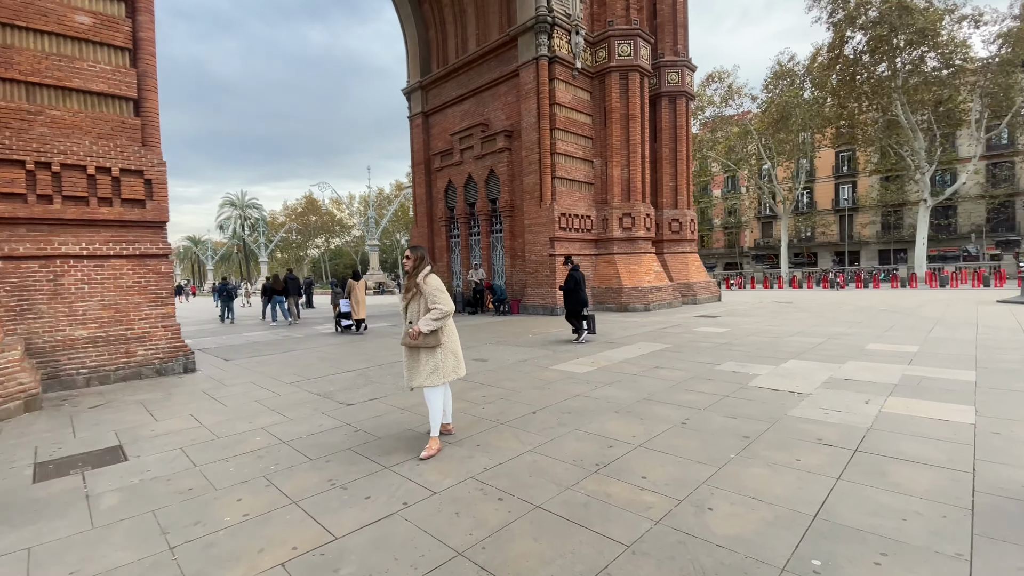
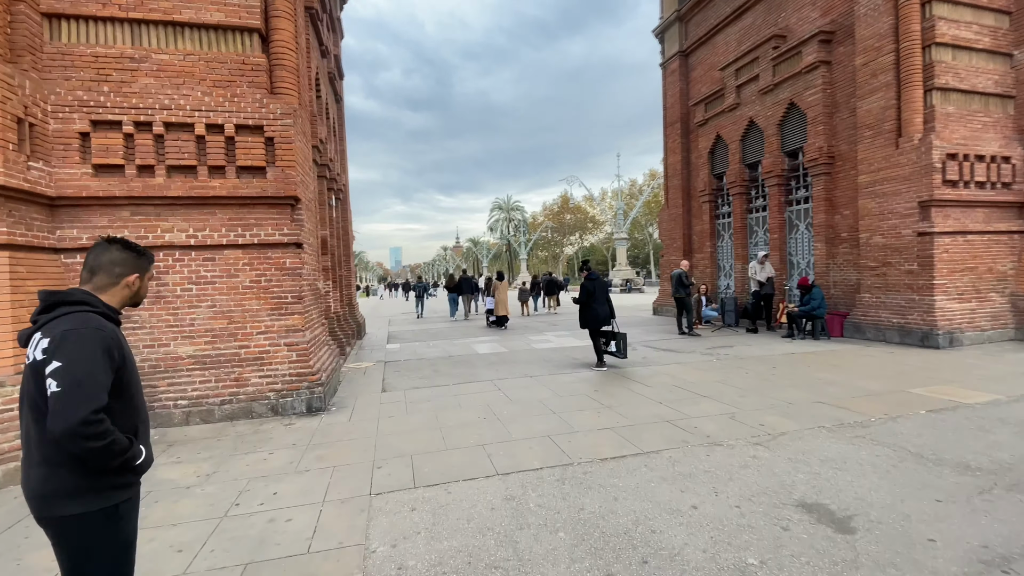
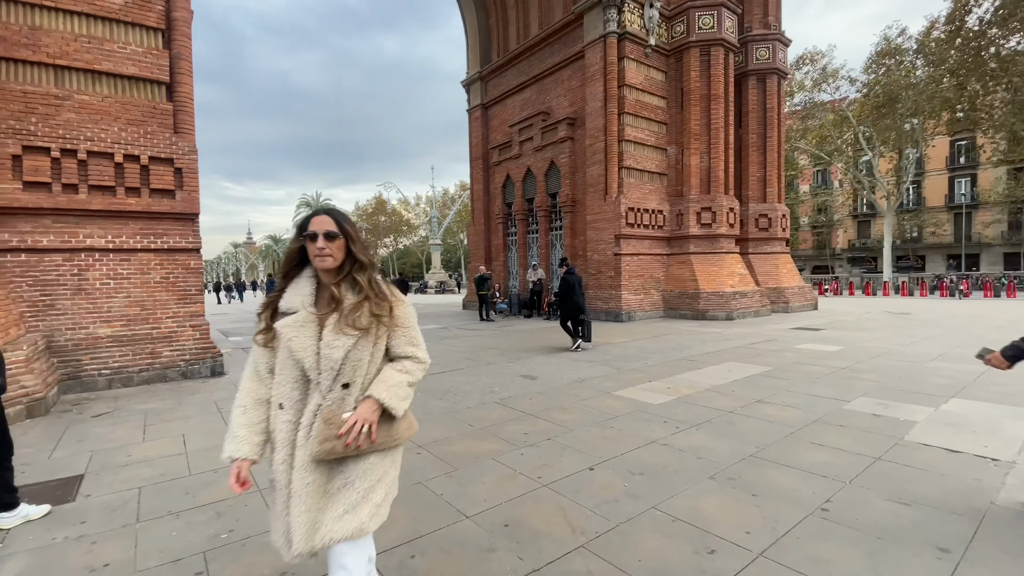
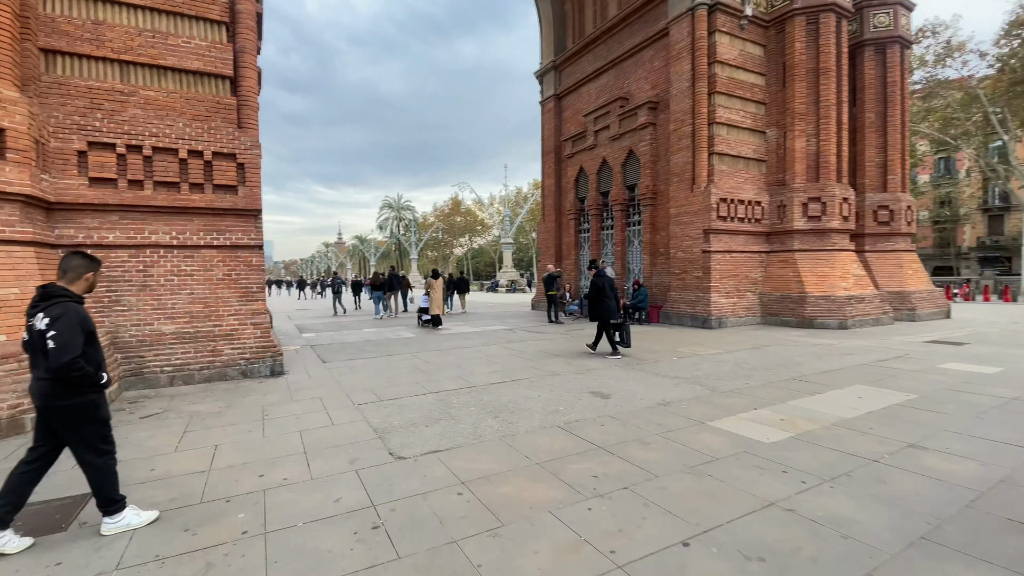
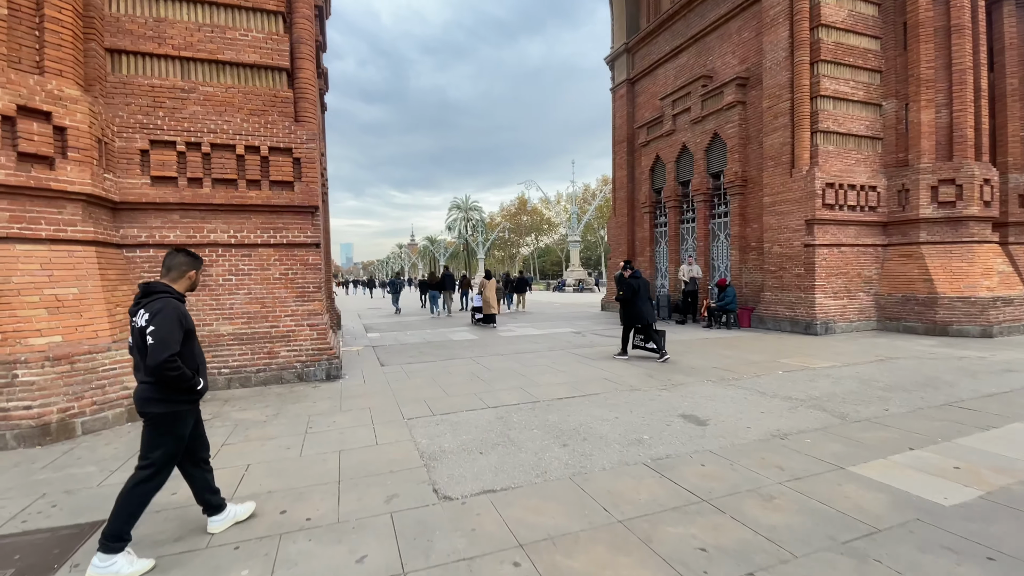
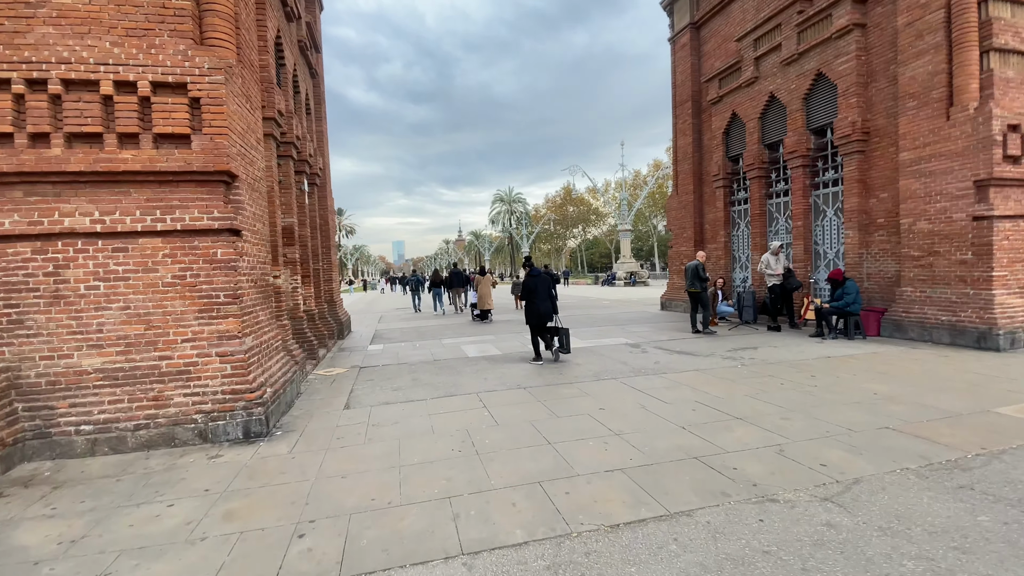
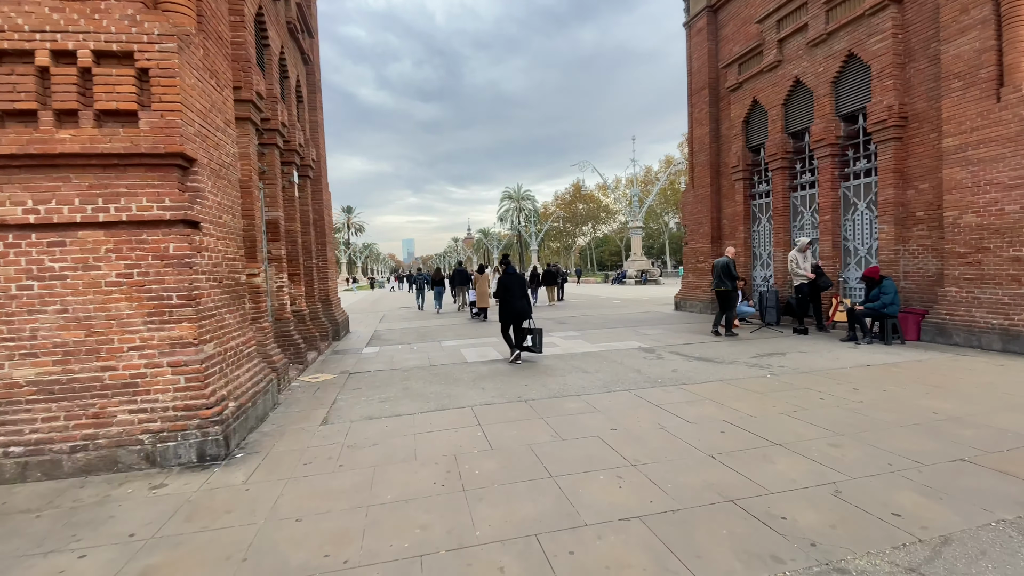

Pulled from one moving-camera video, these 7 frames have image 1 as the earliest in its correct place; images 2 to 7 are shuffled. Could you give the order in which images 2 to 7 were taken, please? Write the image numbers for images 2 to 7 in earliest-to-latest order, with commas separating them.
3, 4, 5, 2, 6, 7
